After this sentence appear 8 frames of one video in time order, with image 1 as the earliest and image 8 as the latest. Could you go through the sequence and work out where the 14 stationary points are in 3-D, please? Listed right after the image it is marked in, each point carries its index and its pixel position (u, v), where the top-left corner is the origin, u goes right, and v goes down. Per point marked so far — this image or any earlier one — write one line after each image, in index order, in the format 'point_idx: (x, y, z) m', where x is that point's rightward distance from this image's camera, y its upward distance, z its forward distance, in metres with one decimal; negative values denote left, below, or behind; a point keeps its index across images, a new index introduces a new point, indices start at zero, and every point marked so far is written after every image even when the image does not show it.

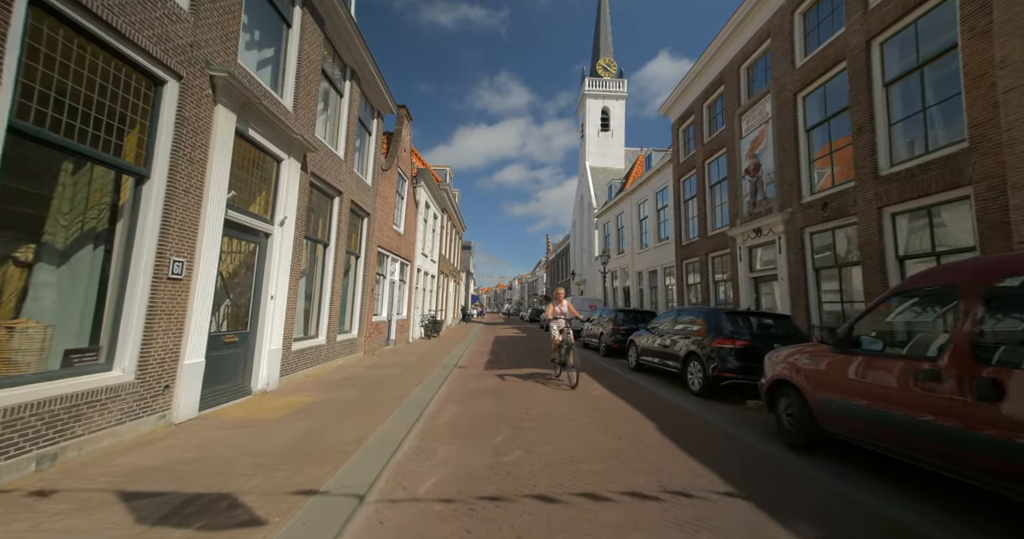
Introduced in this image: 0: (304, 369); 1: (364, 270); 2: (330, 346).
0: (-3.8, -1.8, +7.1) m
1: (-3.9, 0.0, +10.2) m
2: (-3.9, -1.6, +8.3) m
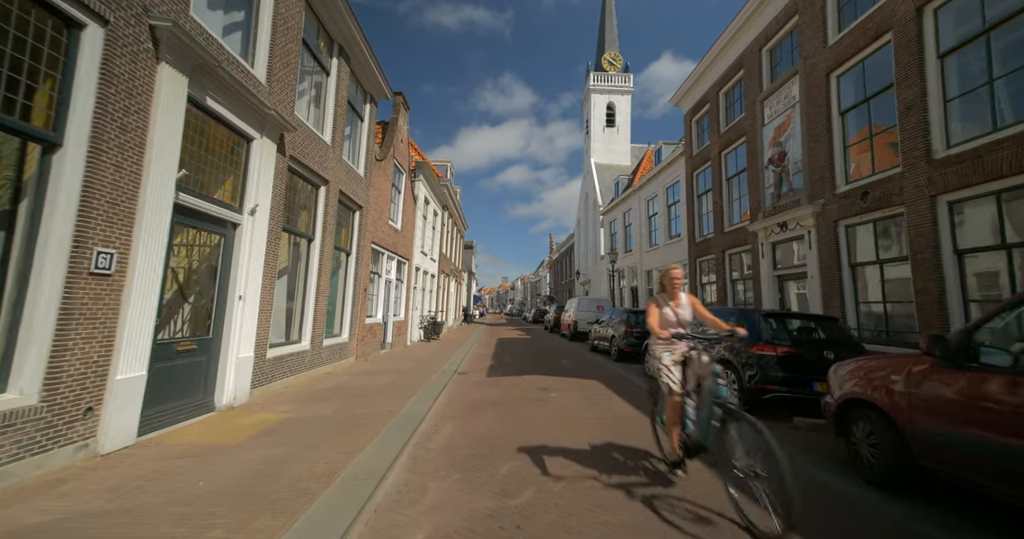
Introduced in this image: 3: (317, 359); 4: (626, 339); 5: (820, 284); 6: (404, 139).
0: (-3.7, -1.8, +6.3) m
1: (-3.8, 0.0, +9.4) m
2: (-3.8, -1.6, +7.6) m
3: (-3.8, -1.7, +7.6) m
4: (+3.1, -1.9, +10.5) m
5: (+6.8, -0.3, +8.7) m
6: (-3.6, +4.3, +12.9) m
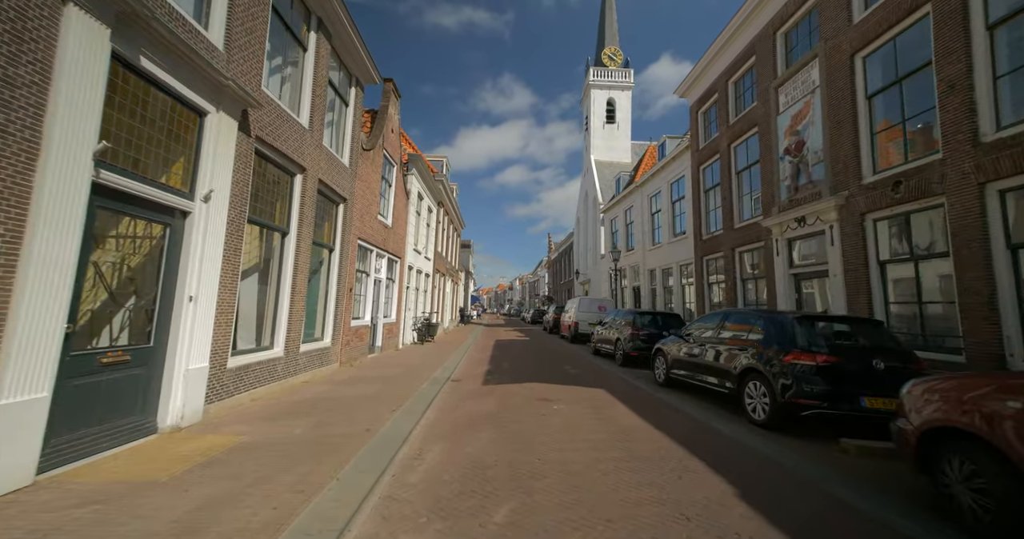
0: (-3.8, -1.7, +5.5) m
1: (-3.9, +0.1, +8.7) m
2: (-3.8, -1.5, +6.8) m
3: (-3.8, -1.7, +6.8) m
4: (+3.0, -1.9, +9.8) m
5: (+6.7, -0.3, +8.0) m
6: (-3.6, +4.3, +12.2) m
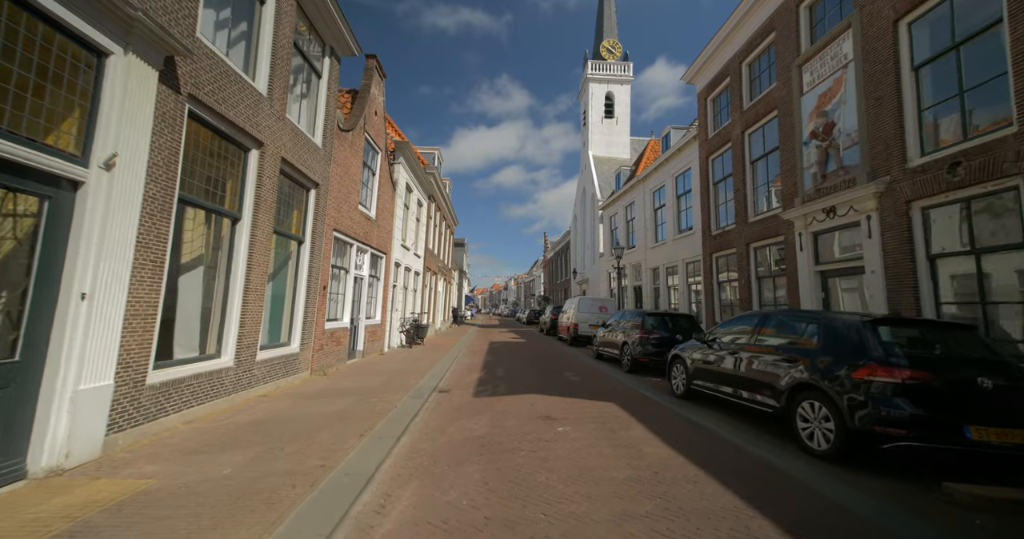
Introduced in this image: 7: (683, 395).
0: (-3.8, -1.6, +4.5) m
1: (-4.0, +0.2, +7.6) m
2: (-3.9, -1.4, +5.7) m
3: (-3.9, -1.6, +5.8) m
4: (+2.9, -1.8, +8.8) m
5: (+6.7, -0.2, +7.0) m
6: (-3.7, +4.4, +11.1) m
7: (+2.9, -2.1, +6.6) m
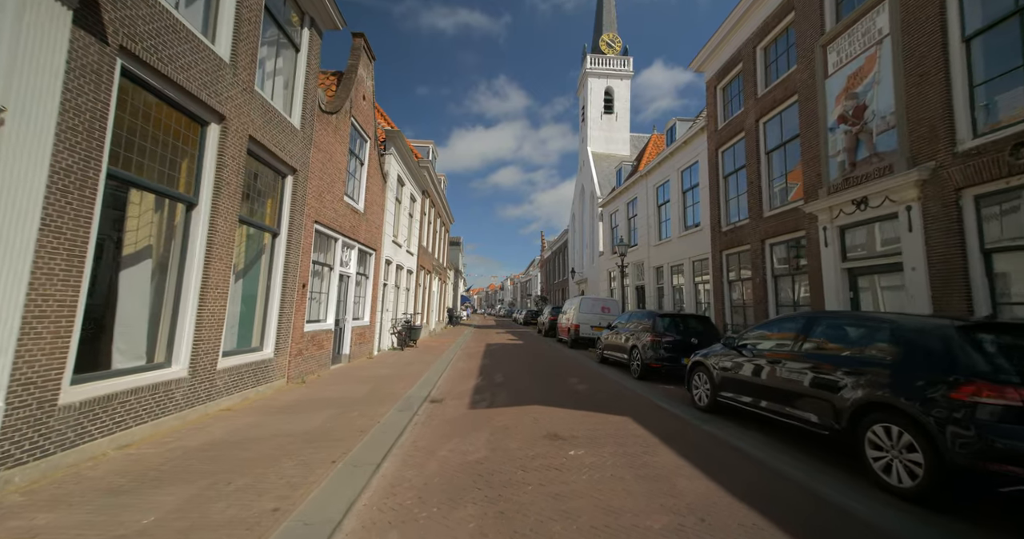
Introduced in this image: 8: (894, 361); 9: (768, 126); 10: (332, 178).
0: (-3.8, -1.5, +3.7) m
1: (-4.0, +0.3, +6.8) m
2: (-3.9, -1.4, +4.9) m
3: (-3.9, -1.5, +5.0) m
4: (+2.9, -1.7, +8.1) m
5: (+6.7, -0.1, +6.3) m
6: (-3.8, +4.5, +10.3) m
7: (+2.9, -2.0, +5.8) m
8: (+3.3, -0.8, +3.4) m
9: (+6.9, +3.9, +10.5) m
10: (-3.9, +2.0, +8.4) m
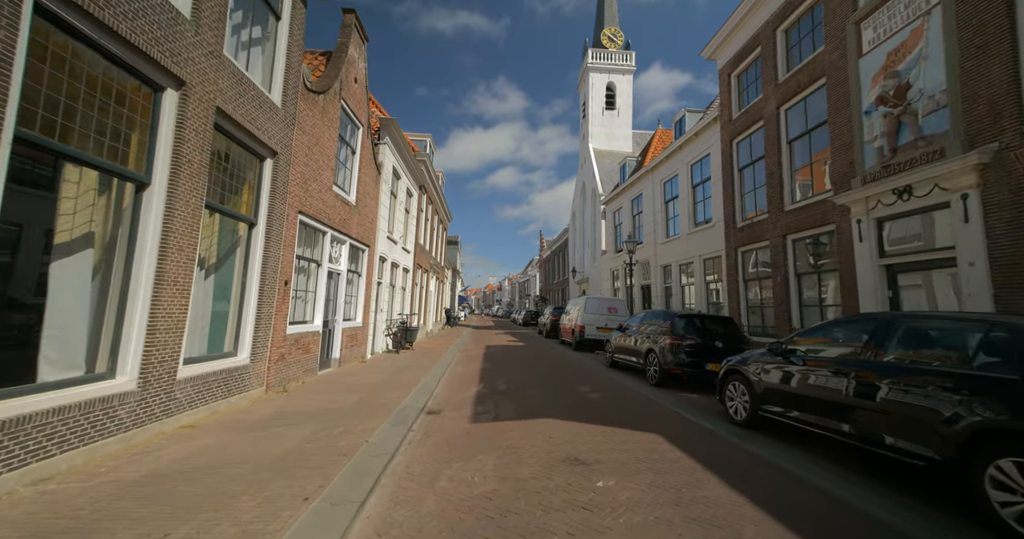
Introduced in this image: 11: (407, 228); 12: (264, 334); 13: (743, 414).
0: (-3.6, -1.5, +2.9) m
1: (-3.8, +0.3, +6.0) m
2: (-3.8, -1.3, +4.2) m
3: (-3.8, -1.5, +4.2) m
4: (+3.0, -1.6, +7.3) m
5: (+6.8, -0.1, +5.6) m
6: (-3.7, +4.6, +9.5) m
7: (+3.0, -2.0, +5.1) m
8: (+3.5, -0.7, +2.7) m
9: (+7.0, +3.9, +9.8) m
10: (-3.7, +2.0, +7.6) m
11: (-4.1, +1.6, +15.4) m
12: (-3.9, -1.0, +6.1) m
13: (+3.0, -1.9, +5.1) m
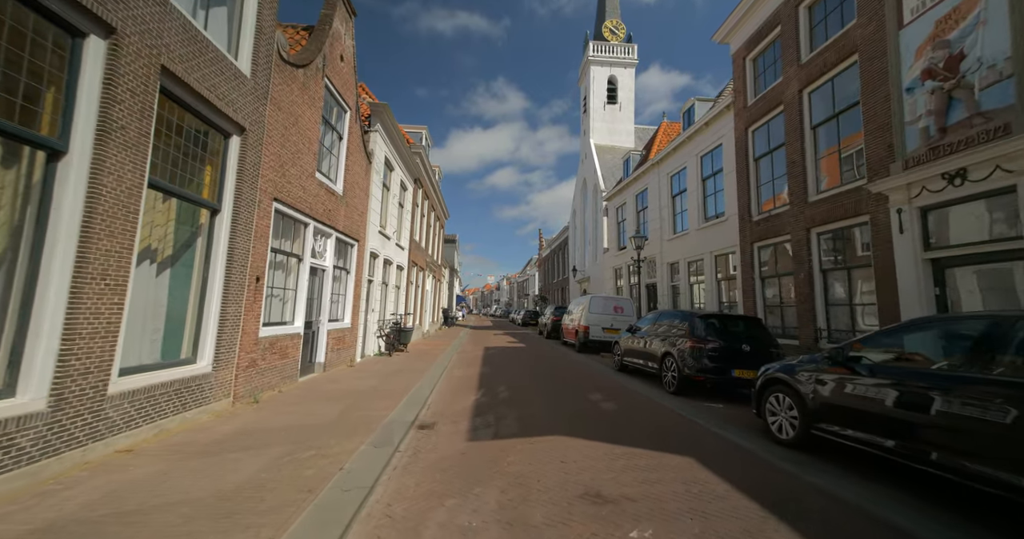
0: (-3.6, -1.4, +2.1) m
1: (-3.8, +0.4, +5.2) m
2: (-3.7, -1.2, +3.4) m
3: (-3.7, -1.4, +3.4) m
4: (+3.1, -1.6, +6.6) m
5: (+6.8, 0.0, +4.9) m
6: (-3.6, +4.6, +8.7) m
7: (+3.1, -1.9, +4.3) m
8: (+3.5, -0.6, +1.9) m
9: (+7.0, +4.0, +9.1) m
10: (-3.7, +2.1, +6.8) m
11: (-4.1, +1.7, +14.6) m
12: (-3.8, -0.9, +5.3) m
13: (+3.1, -1.8, +4.4) m
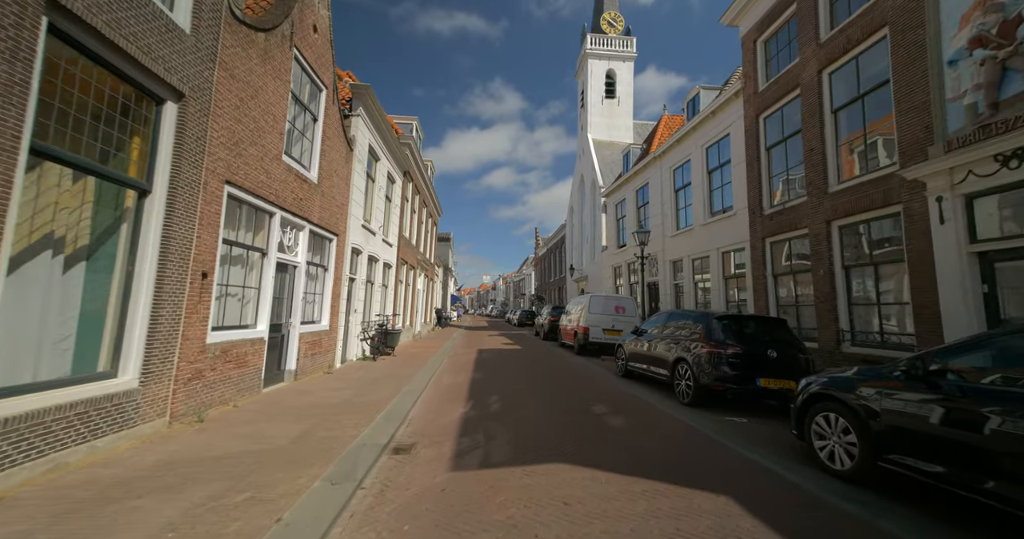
0: (-3.6, -1.3, +1.2) m
1: (-3.9, +0.5, +4.3) m
2: (-3.8, -1.1, +2.5) m
3: (-3.8, -1.3, +2.5) m
4: (+2.9, -1.5, +5.8) m
5: (+6.8, +0.1, +4.1) m
6: (-3.8, +4.7, +7.8) m
7: (+3.0, -1.8, +3.5) m
8: (+3.5, -0.6, +1.1) m
9: (+6.9, +4.1, +8.3) m
10: (-3.8, +2.2, +5.9) m
11: (-4.3, +1.8, +13.7) m
12: (-3.9, -0.8, +4.4) m
13: (+3.0, -1.7, +3.6) m
